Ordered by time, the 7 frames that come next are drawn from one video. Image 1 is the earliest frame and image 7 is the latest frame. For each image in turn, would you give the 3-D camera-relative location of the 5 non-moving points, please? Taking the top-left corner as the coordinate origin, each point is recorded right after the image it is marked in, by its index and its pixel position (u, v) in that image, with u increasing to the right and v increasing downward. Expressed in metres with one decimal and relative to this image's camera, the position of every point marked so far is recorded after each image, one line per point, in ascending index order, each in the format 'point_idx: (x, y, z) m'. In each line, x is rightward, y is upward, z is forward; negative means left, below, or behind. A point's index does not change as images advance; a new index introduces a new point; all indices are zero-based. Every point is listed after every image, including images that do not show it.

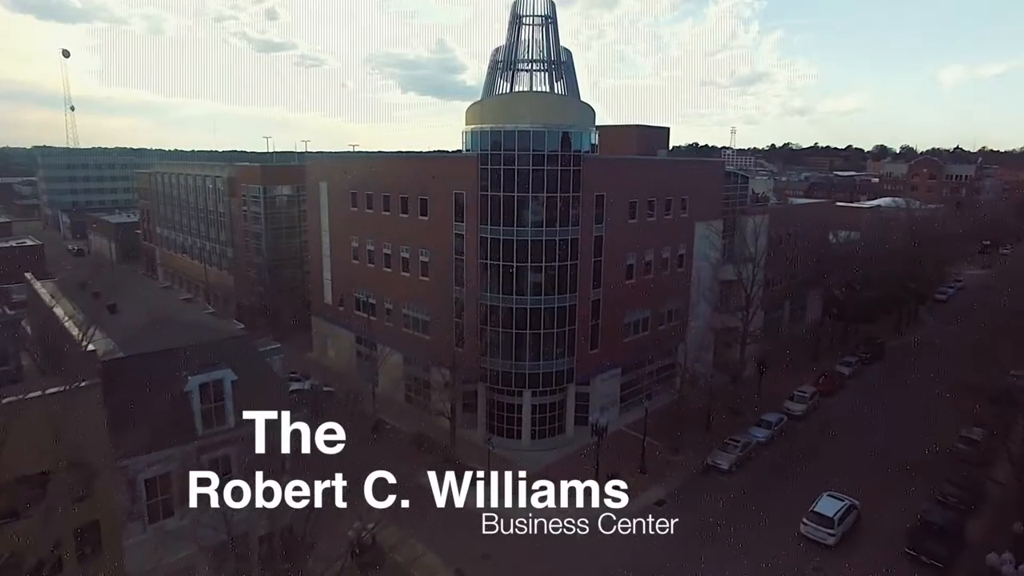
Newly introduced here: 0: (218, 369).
0: (-8.0, -2.2, +16.9) m
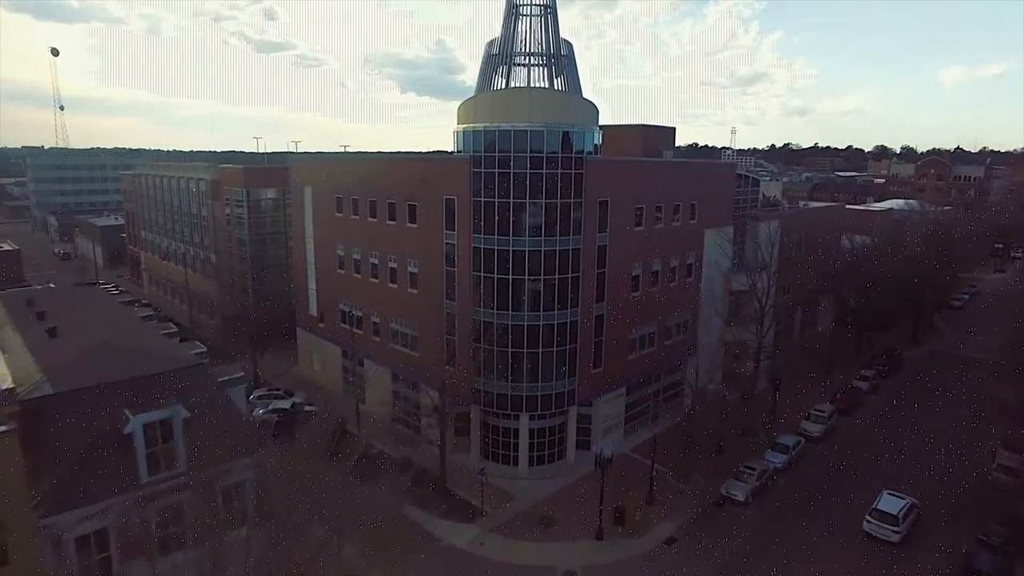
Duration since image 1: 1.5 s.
0: (-8.2, -2.8, +14.6) m
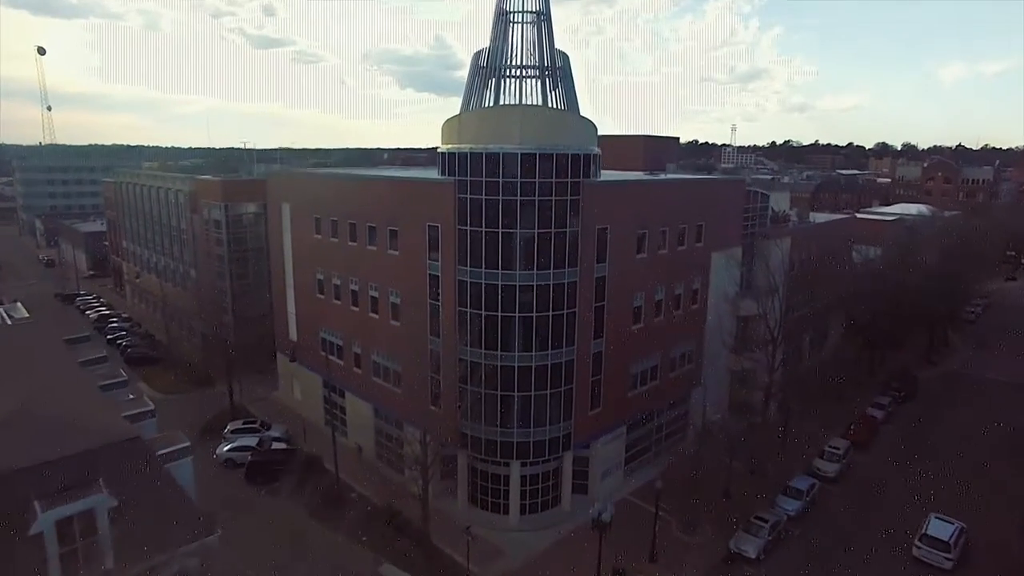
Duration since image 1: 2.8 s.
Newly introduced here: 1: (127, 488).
0: (-8.5, -4.1, +12.5) m
1: (-8.0, -4.2, +13.0) m
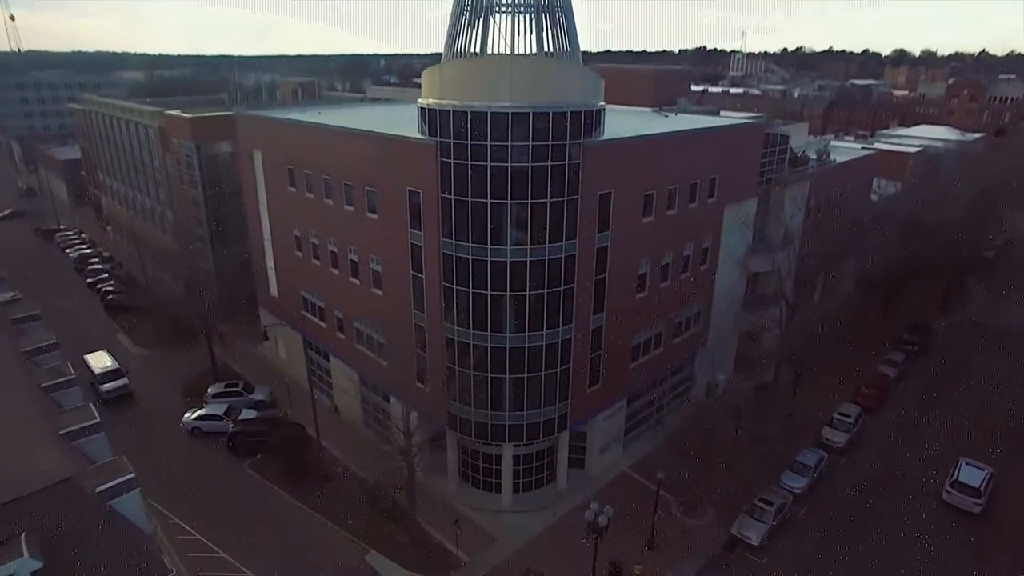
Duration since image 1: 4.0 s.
0: (-8.8, -4.7, +10.8) m
1: (-8.3, -4.6, +11.3) m
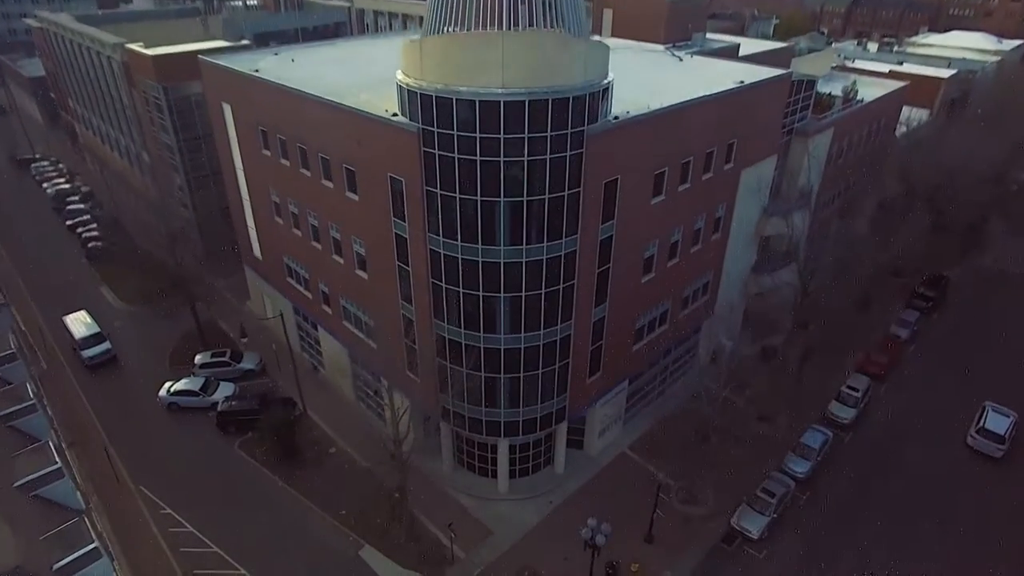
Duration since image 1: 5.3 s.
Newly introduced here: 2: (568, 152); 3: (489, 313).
0: (-9.0, -6.1, +10.0) m
1: (-8.5, -6.0, +10.5) m
2: (+1.5, +3.7, +16.6) m
3: (-0.7, -0.7, +18.5) m
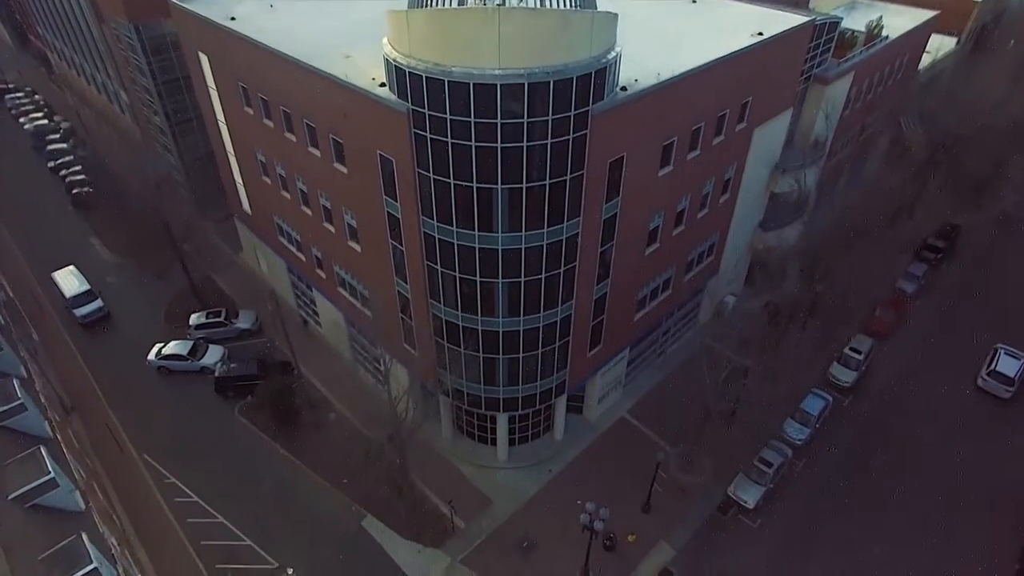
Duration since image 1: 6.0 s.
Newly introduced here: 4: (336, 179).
0: (-9.0, -6.7, +10.2) m
1: (-8.5, -6.6, +10.7) m
2: (+1.4, +3.8, +15.3) m
3: (-0.7, -0.2, +17.9) m
4: (-5.6, +3.5, +19.9) m
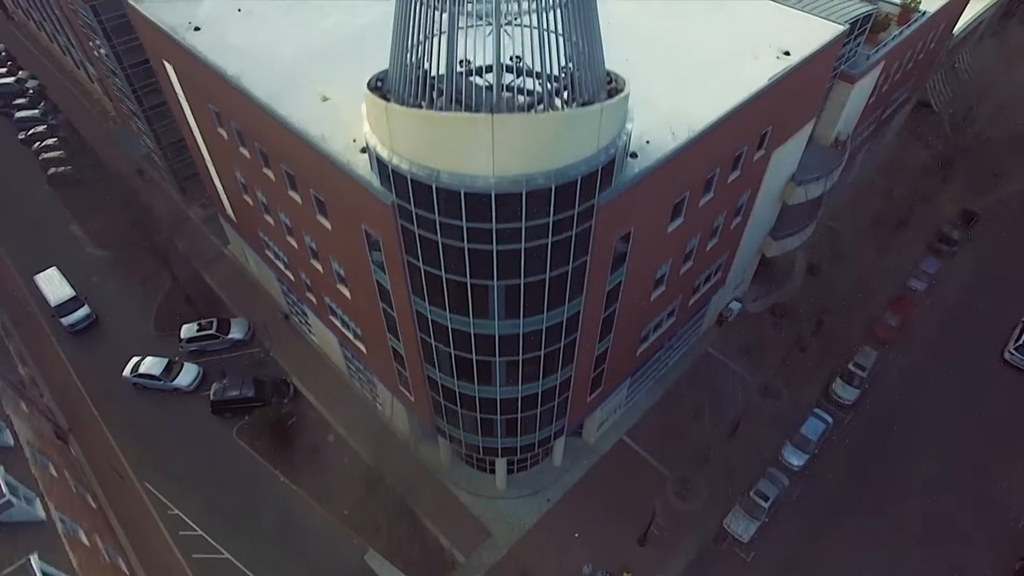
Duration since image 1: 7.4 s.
0: (-9.1, -9.9, +10.6) m
1: (-8.6, -9.6, +11.0) m
2: (+1.4, +1.4, +14.0) m
3: (-0.8, -2.2, +17.1) m
4: (-5.7, +1.8, +18.5) m
